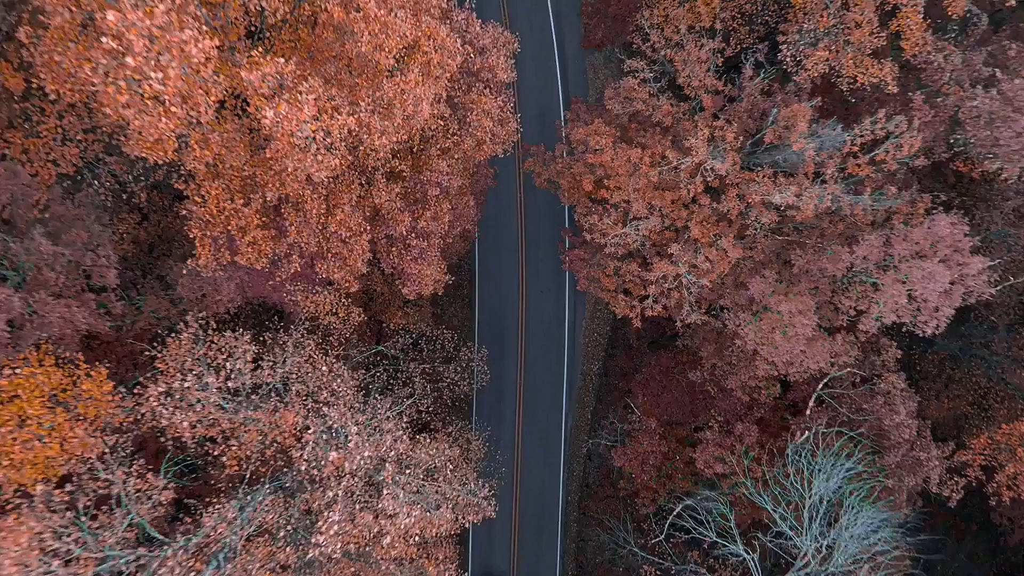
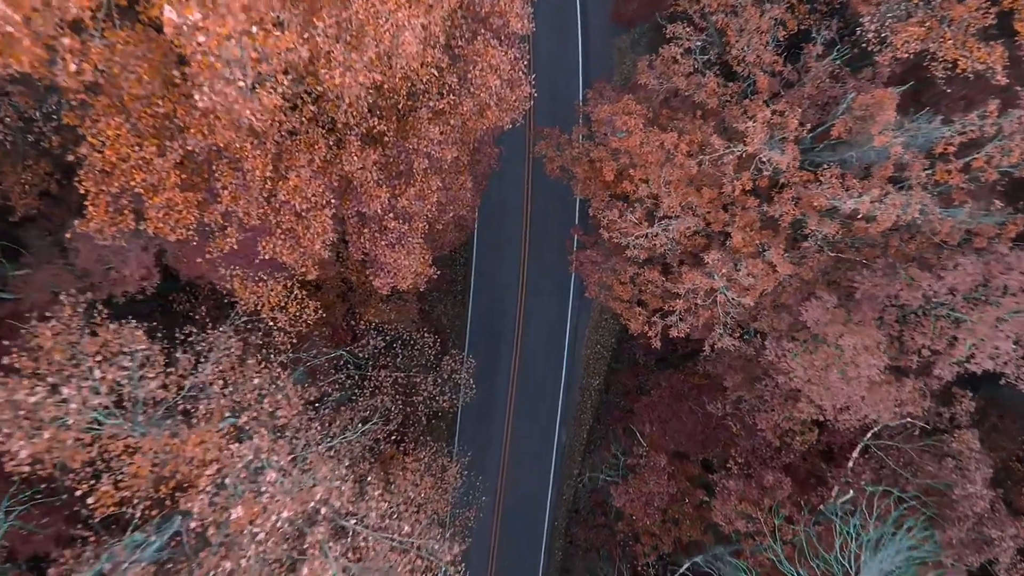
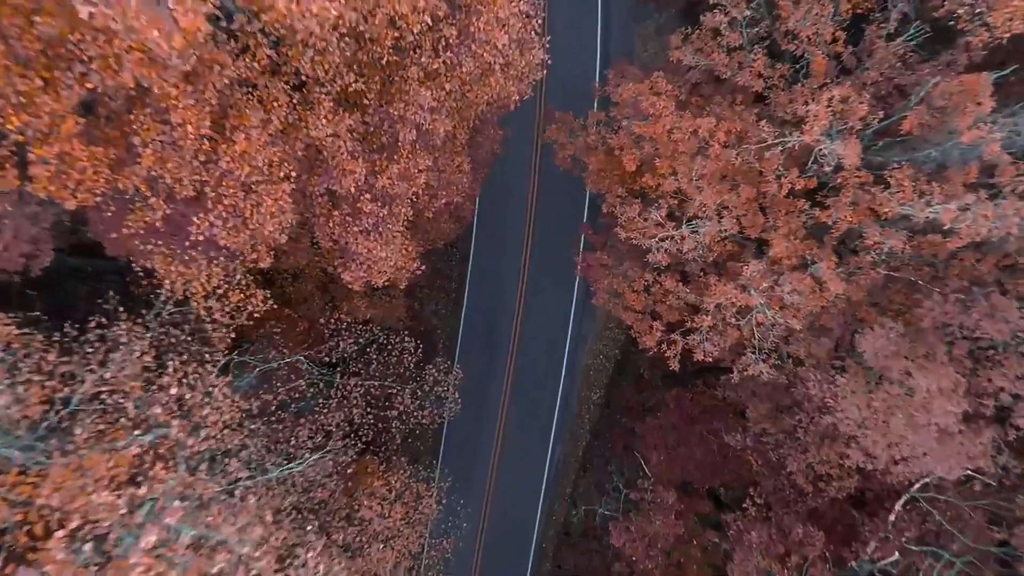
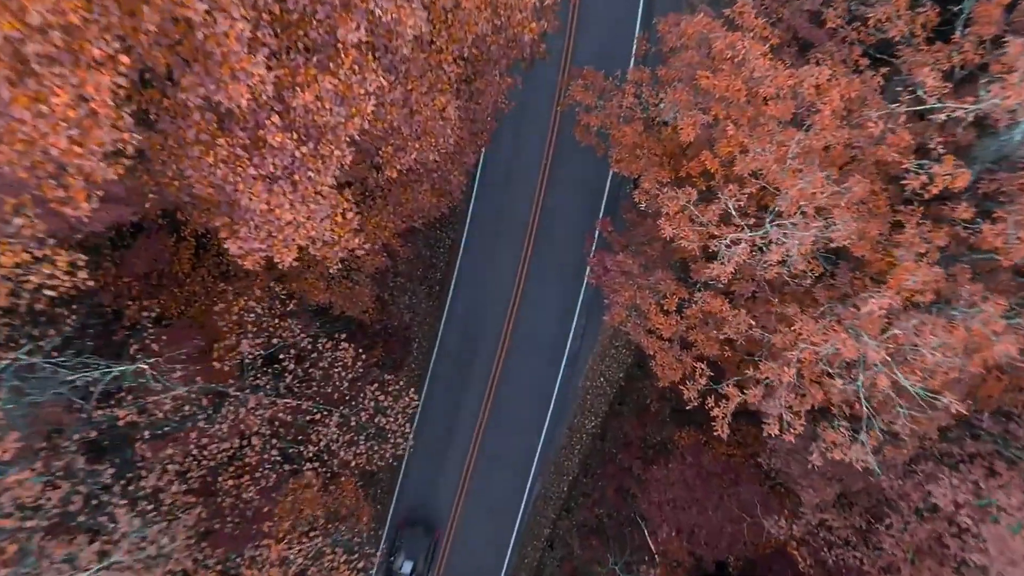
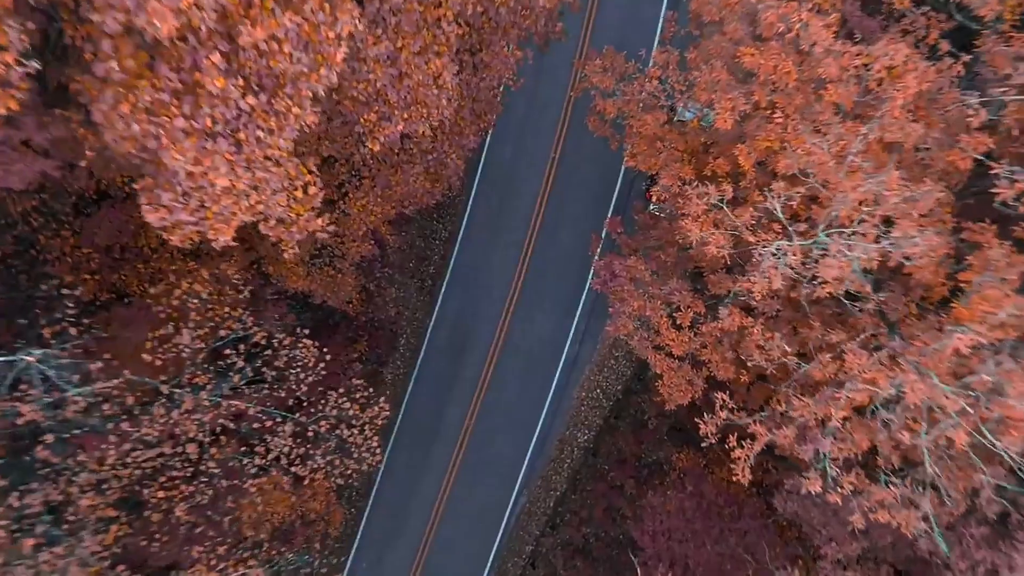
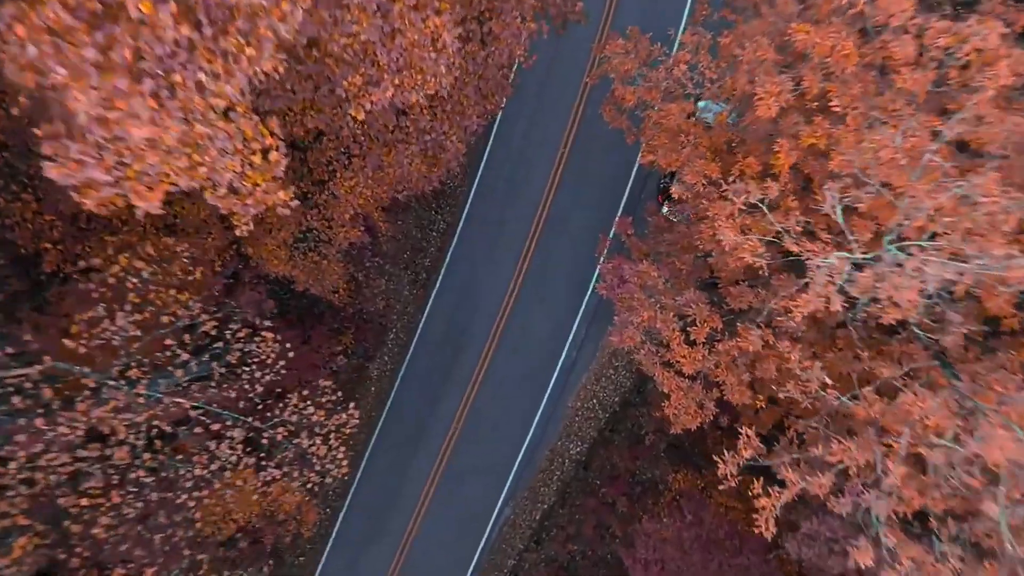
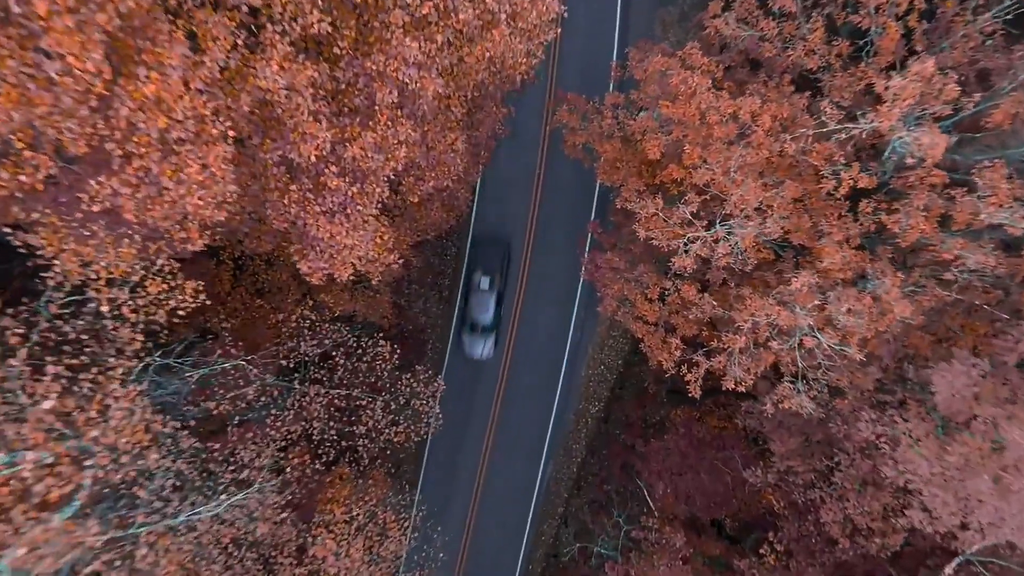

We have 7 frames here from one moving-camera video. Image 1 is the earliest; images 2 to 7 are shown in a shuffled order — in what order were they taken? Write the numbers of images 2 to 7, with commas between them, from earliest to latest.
2, 3, 7, 4, 5, 6
